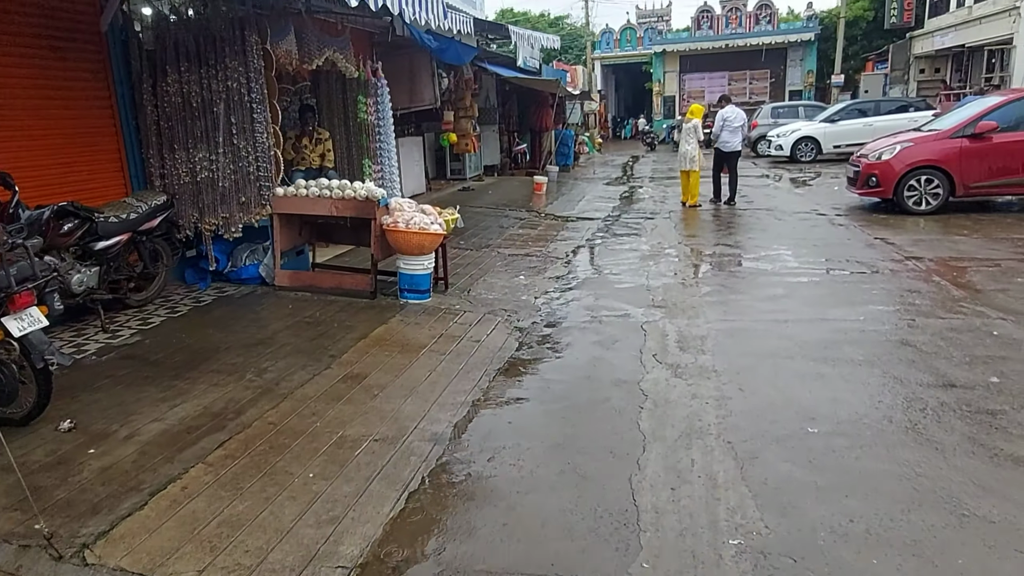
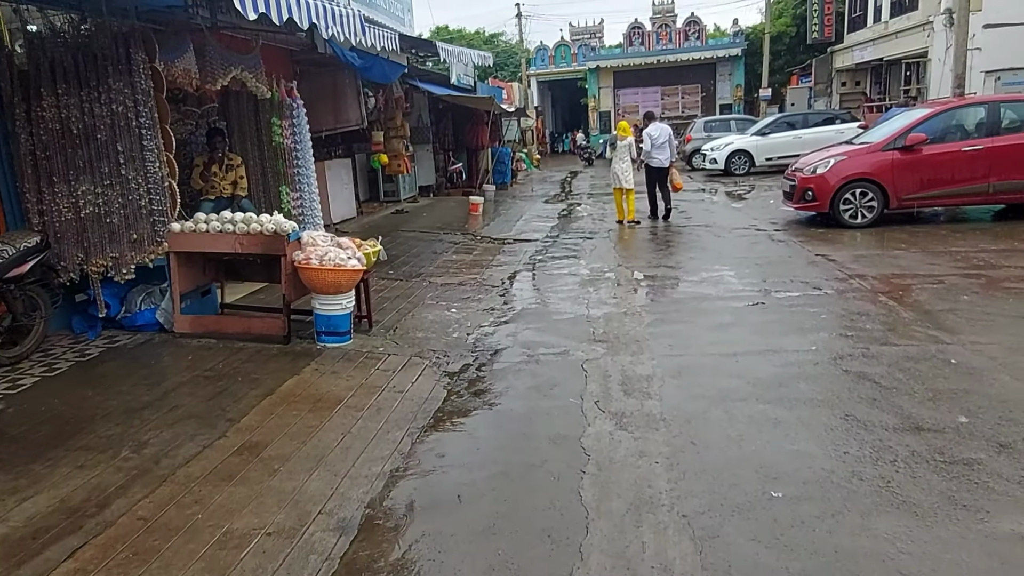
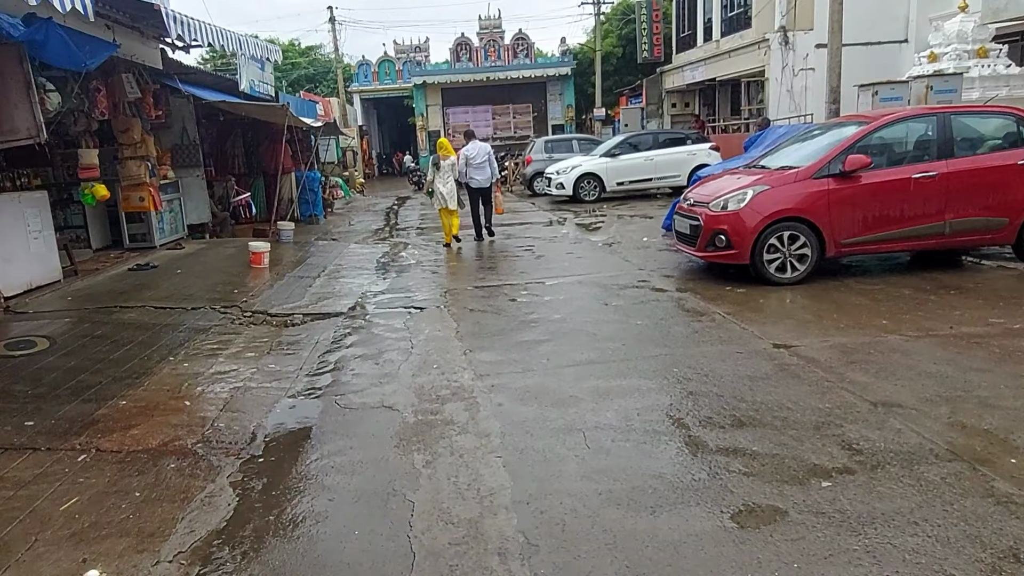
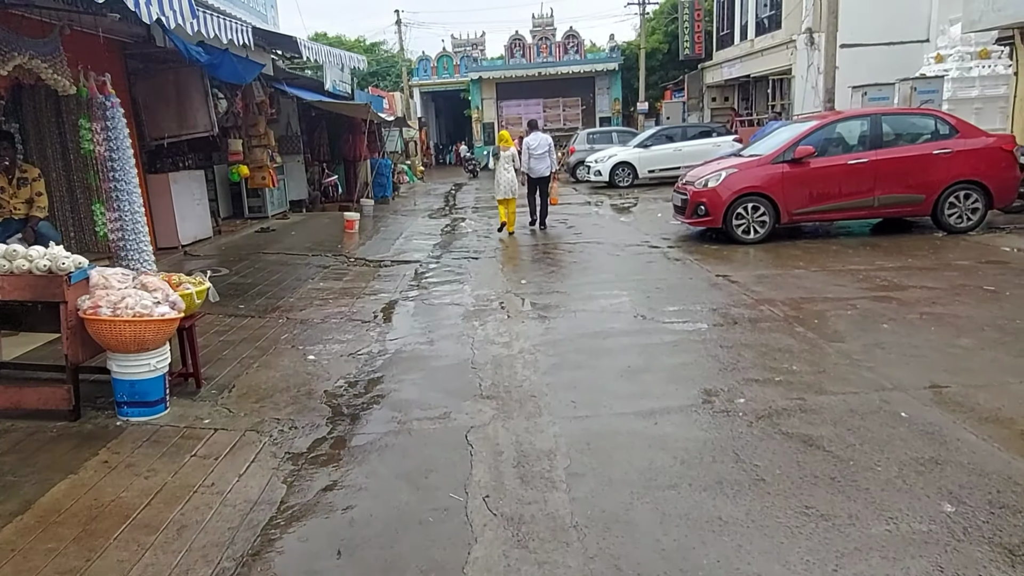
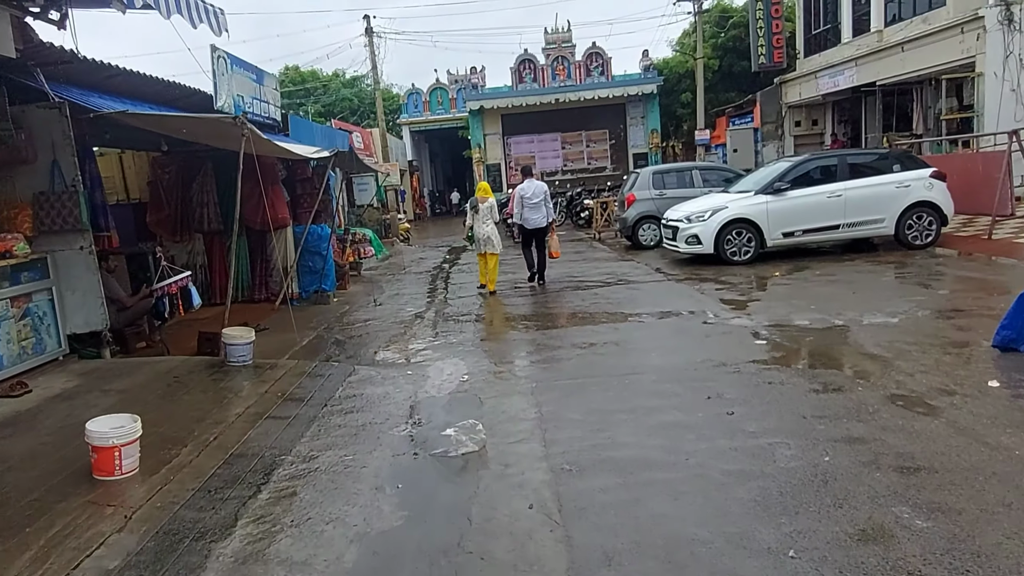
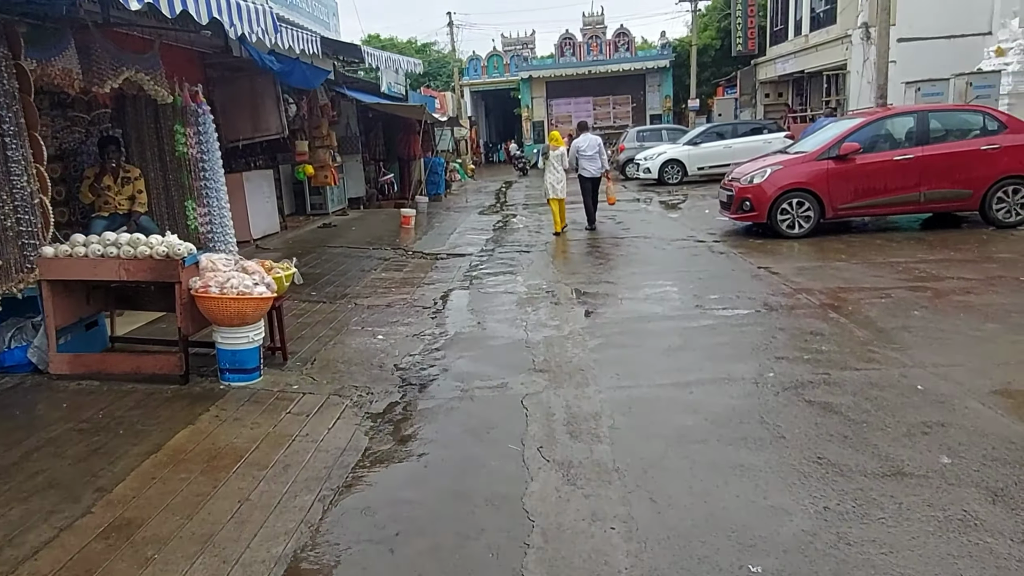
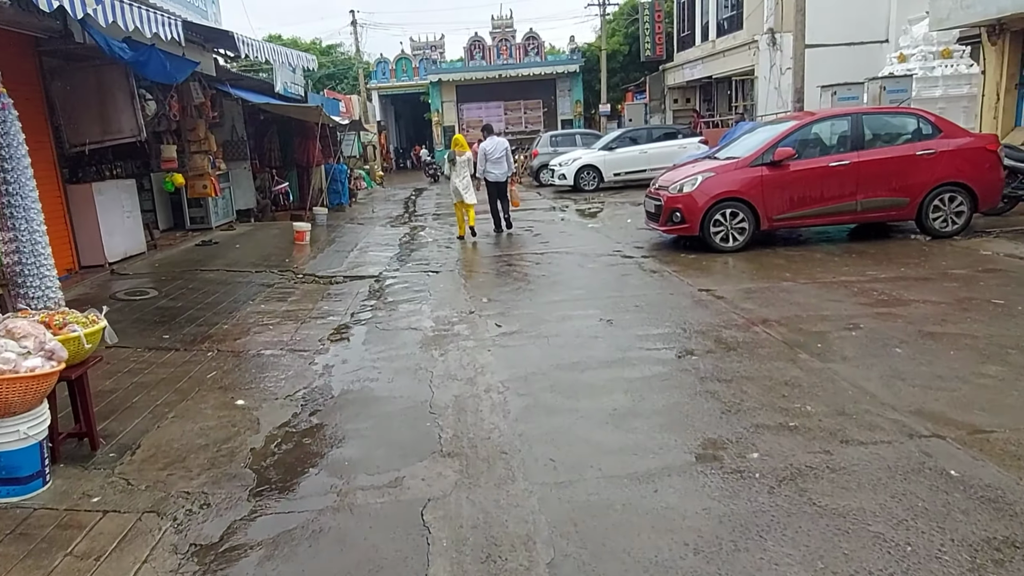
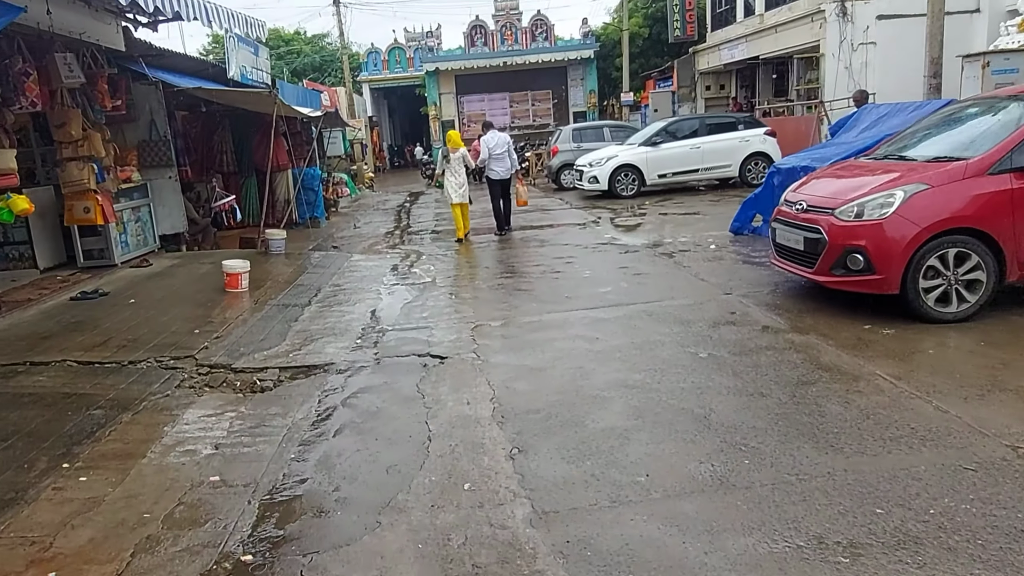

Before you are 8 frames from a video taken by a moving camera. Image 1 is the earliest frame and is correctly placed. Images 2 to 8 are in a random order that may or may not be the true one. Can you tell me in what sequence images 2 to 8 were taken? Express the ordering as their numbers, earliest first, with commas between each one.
2, 6, 4, 7, 3, 8, 5
